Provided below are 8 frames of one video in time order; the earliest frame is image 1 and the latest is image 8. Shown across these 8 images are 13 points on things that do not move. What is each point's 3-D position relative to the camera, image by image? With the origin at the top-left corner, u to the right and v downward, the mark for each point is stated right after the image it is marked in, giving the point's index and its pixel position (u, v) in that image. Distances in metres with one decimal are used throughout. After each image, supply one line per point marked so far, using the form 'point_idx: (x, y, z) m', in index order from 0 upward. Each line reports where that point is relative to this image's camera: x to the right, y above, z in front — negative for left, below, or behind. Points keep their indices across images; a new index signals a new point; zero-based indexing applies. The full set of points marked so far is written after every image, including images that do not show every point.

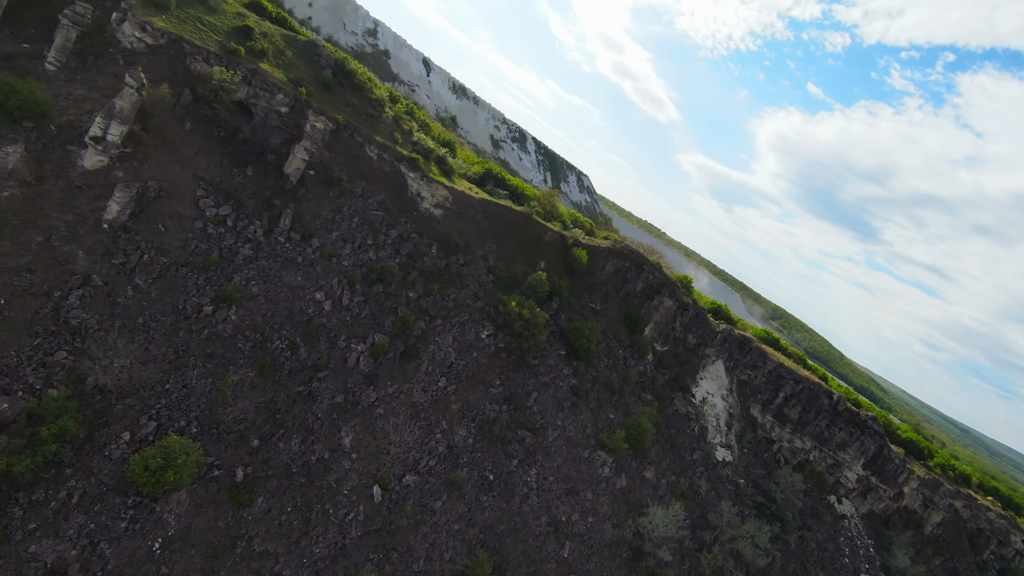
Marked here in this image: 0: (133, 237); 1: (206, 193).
0: (-12.4, +1.7, +16.7) m
1: (-11.3, +3.5, +18.9) m
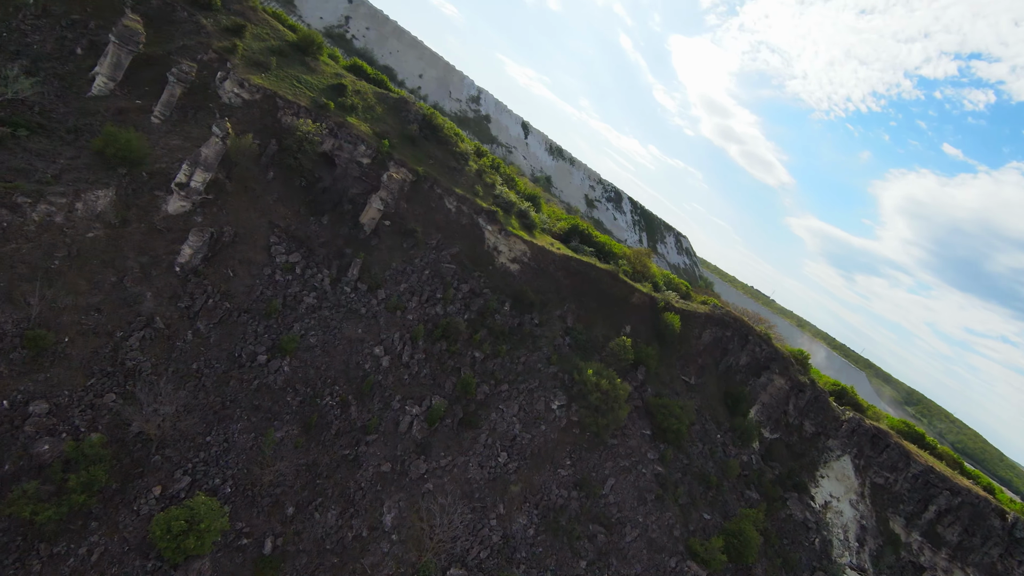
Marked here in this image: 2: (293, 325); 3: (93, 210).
0: (-10.1, +0.2, +16.7) m
1: (-8.5, +1.7, +18.8) m
2: (-7.5, -1.3, +17.5) m
3: (-12.6, +2.3, +15.4) m
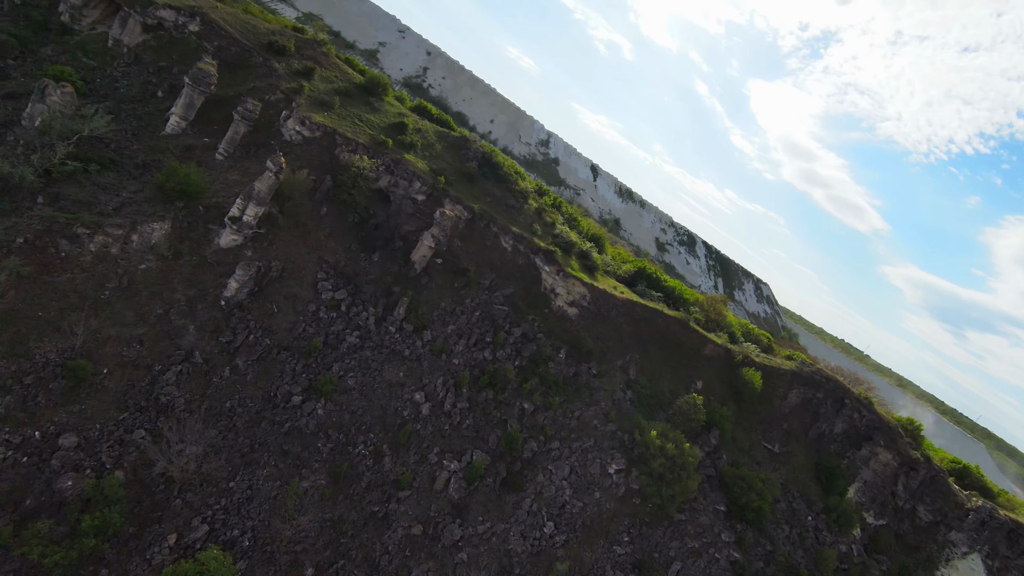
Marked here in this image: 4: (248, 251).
0: (-8.5, -0.9, +16.3) m
1: (-6.6, +0.4, +18.3) m
2: (-5.9, -2.5, +16.6) m
3: (-11.1, +1.4, +15.6) m
4: (-8.8, +1.2, +17.0) m
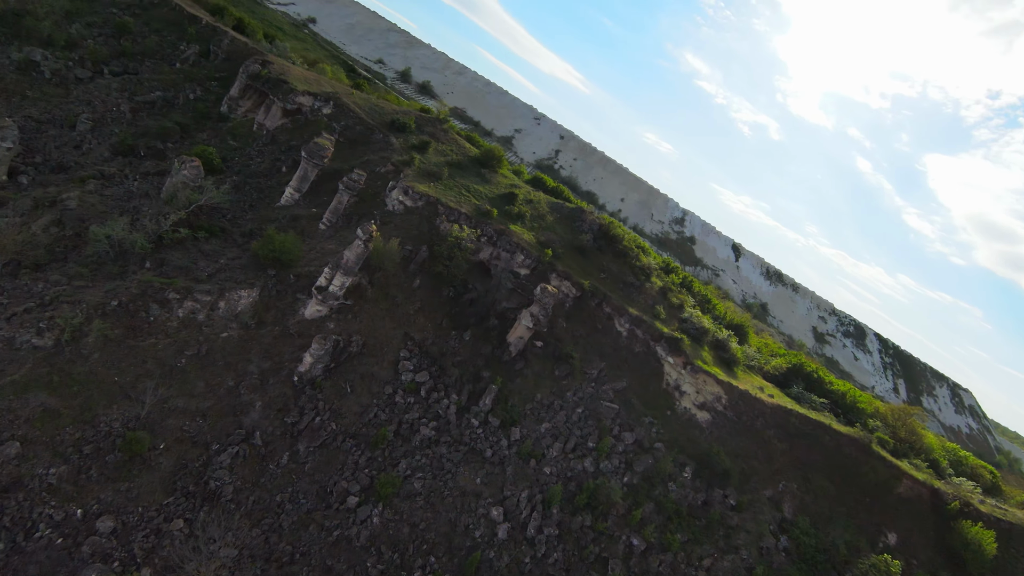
0: (-5.6, -3.1, +14.7) m
1: (-3.3, -2.1, +16.4) m
2: (-3.1, -4.8, +14.2) m
3: (-8.2, -0.6, +15.0) m
4: (-5.6, -1.1, +15.8) m
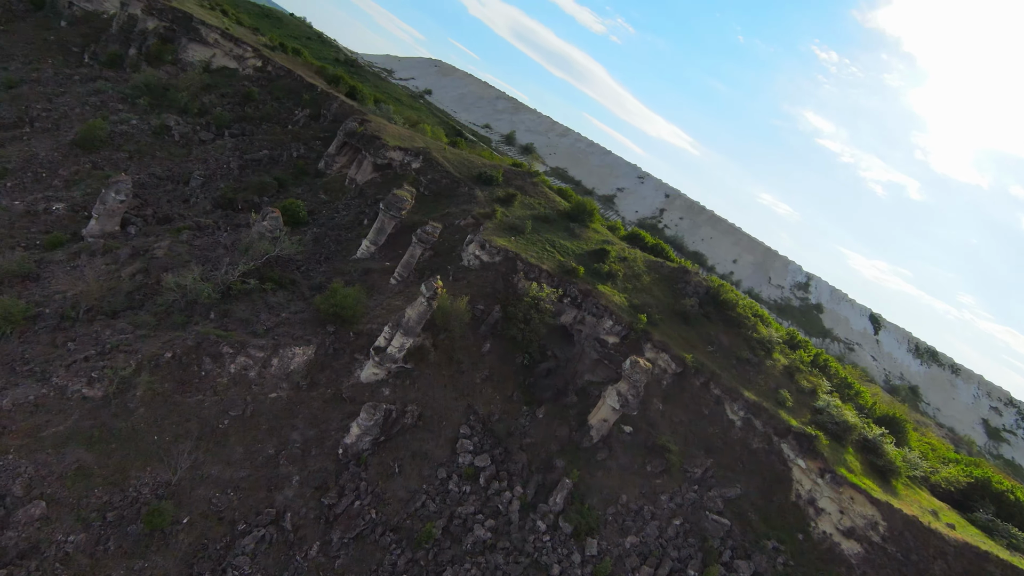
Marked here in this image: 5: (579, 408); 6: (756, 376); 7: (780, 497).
0: (-3.8, -4.6, +12.8) m
1: (-1.1, -4.0, +14.0) m
2: (-1.5, -6.3, +11.6) m
3: (-6.1, -2.2, +13.8) m
4: (-3.5, -2.8, +14.1) m
5: (+2.0, -3.5, +15.1) m
6: (+8.0, -2.9, +16.7) m
7: (+7.2, -5.6, +13.7) m
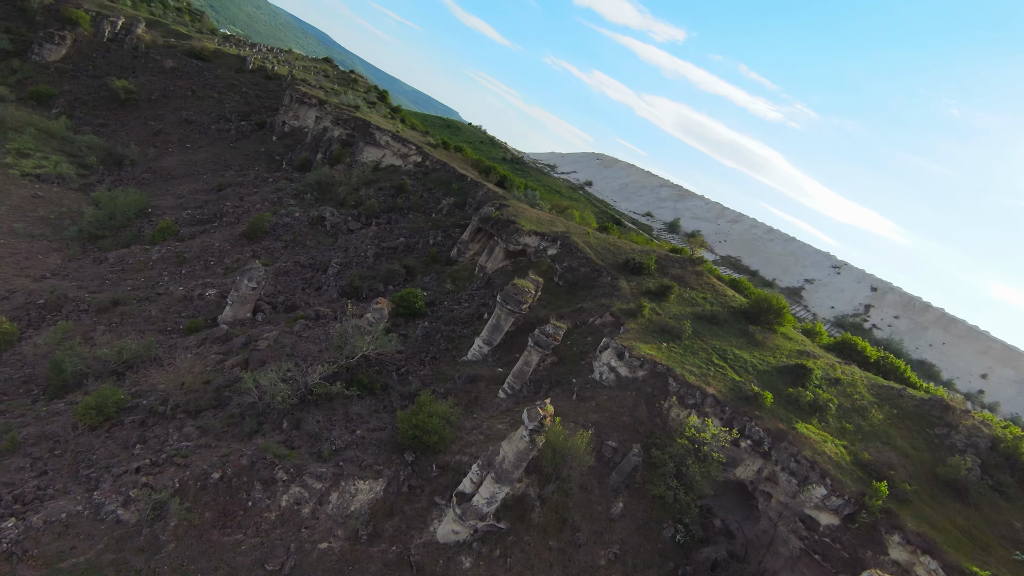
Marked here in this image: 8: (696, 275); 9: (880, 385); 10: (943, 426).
0: (-1.7, -6.8, +8.4) m
1: (+1.3, -6.4, +8.9) m
2: (0.0, -8.3, +6.3) m
3: (-3.4, -4.5, +10.5) m
4: (-0.9, -5.2, +9.8) m
5: (+4.6, -6.2, +9.0) m
6: (+10.8, -5.9, +8.8) m
7: (+9.0, -8.1, +5.8) m
8: (+6.9, +0.5, +19.2) m
9: (+10.2, -2.7, +14.1) m
10: (+10.6, -3.3, +12.4) m
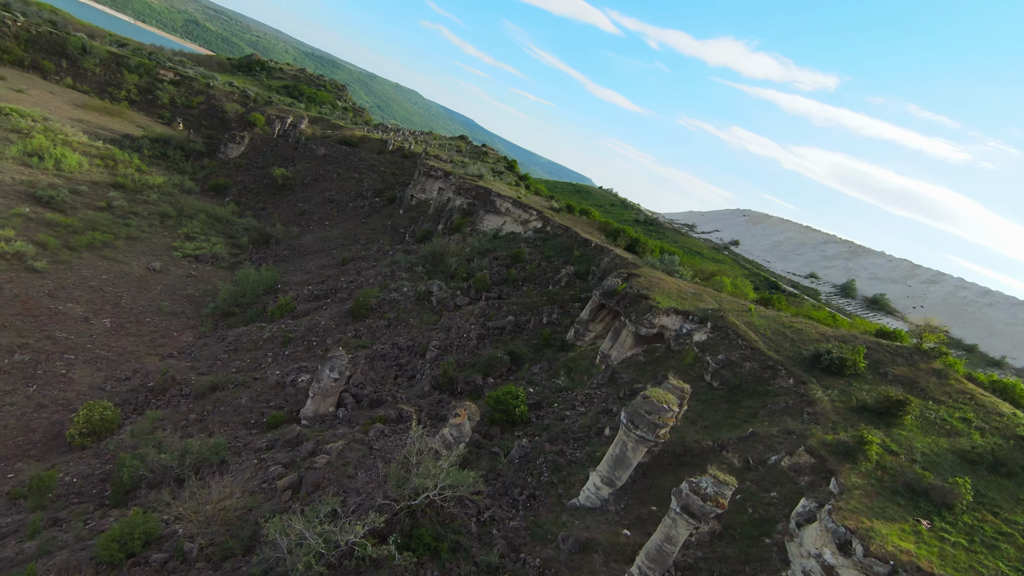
0: (-0.8, -8.2, +3.5) m
1: (+2.2, -7.8, +3.2) m
2: (+0.3, -9.4, +0.9) m
3: (-1.9, -6.3, +6.2) m
4: (+0.4, -6.8, +4.8) m
5: (+5.5, -7.6, +2.6) m
6: (+11.3, -7.2, +0.7) m
7: (+8.8, -9.0, -1.9) m
8: (+10.4, -2.2, +12.5) m
9: (+12.2, -4.6, +6.4) m
10: (+12.2, -5.1, +4.6) m
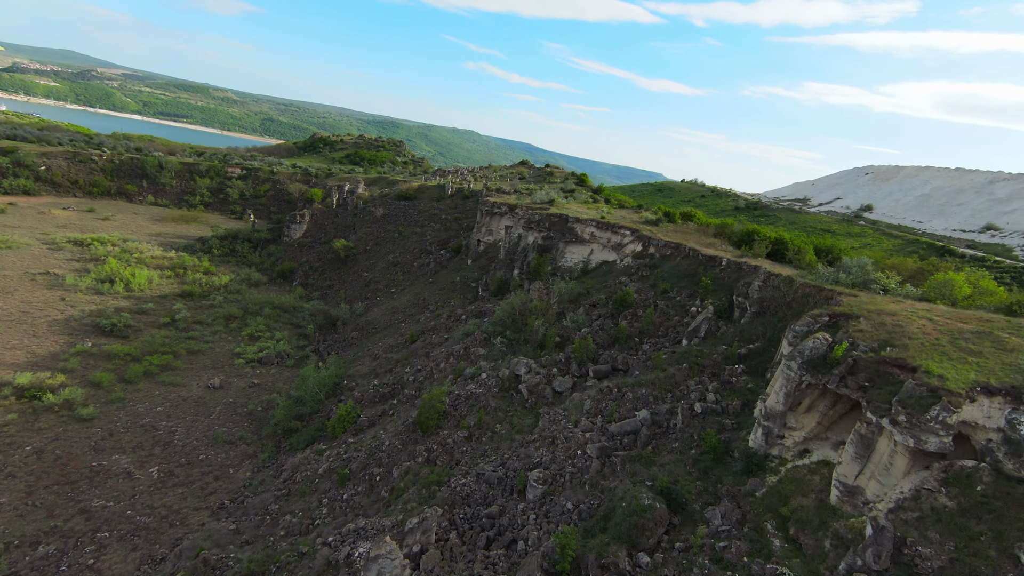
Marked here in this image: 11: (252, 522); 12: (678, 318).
0: (+1.1, -9.9, -3.6) m
1: (+3.8, -8.9, -4.4) m
2: (+1.9, -10.8, -6.5) m
3: (+0.1, -8.2, -0.6) m
4: (+2.2, -8.3, -2.4) m
5: (+6.8, -8.0, -5.6) m
6: (+12.1, -6.4, -8.3) m
7: (+9.6, -8.6, -10.6) m
8: (+12.3, -1.9, +3.7) m
9: (+13.5, -3.9, -2.7) m
10: (+13.2, -4.3, -4.5) m
11: (-8.8, -7.9, +17.4) m
12: (+5.7, -1.0, +17.7) m
